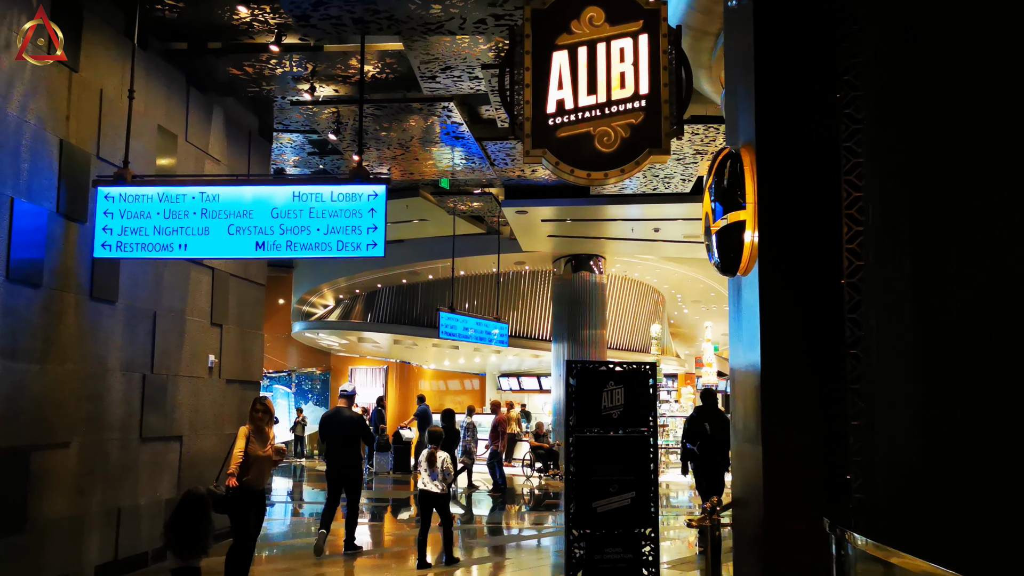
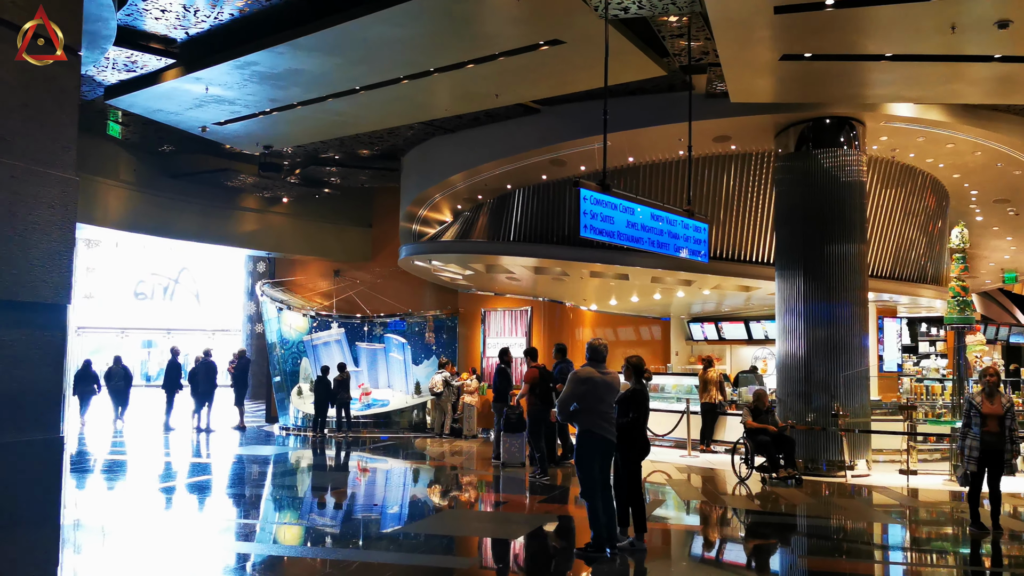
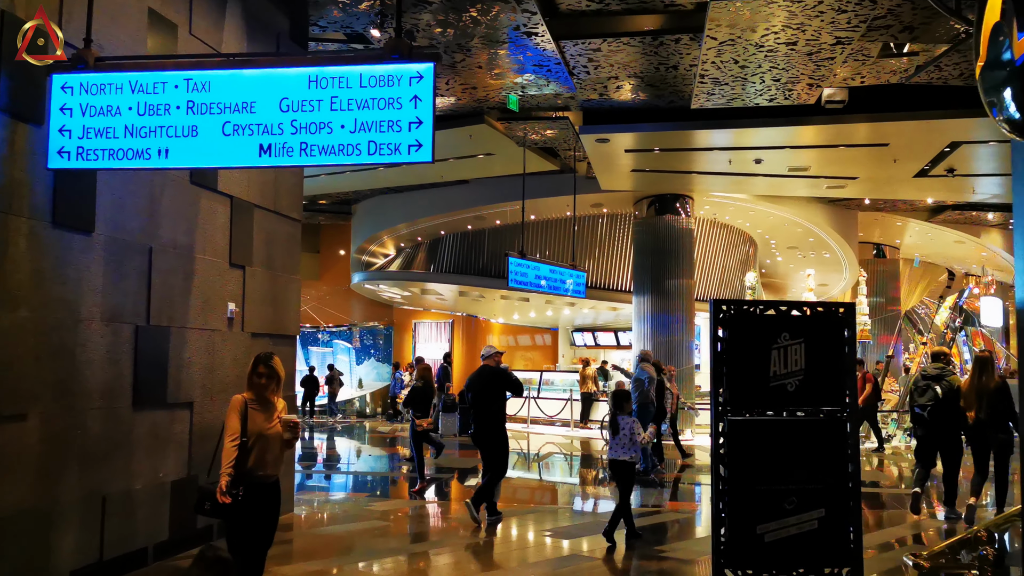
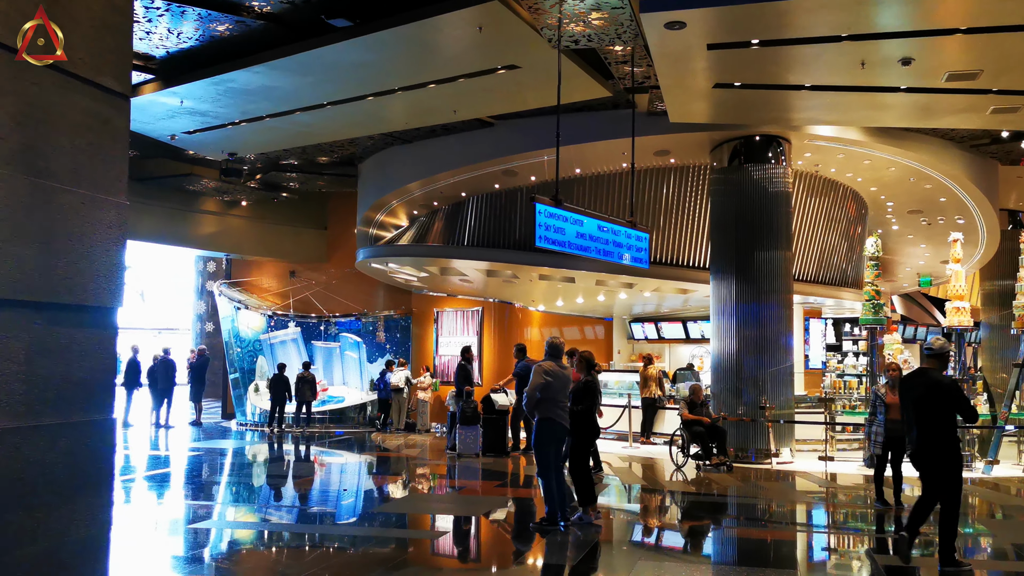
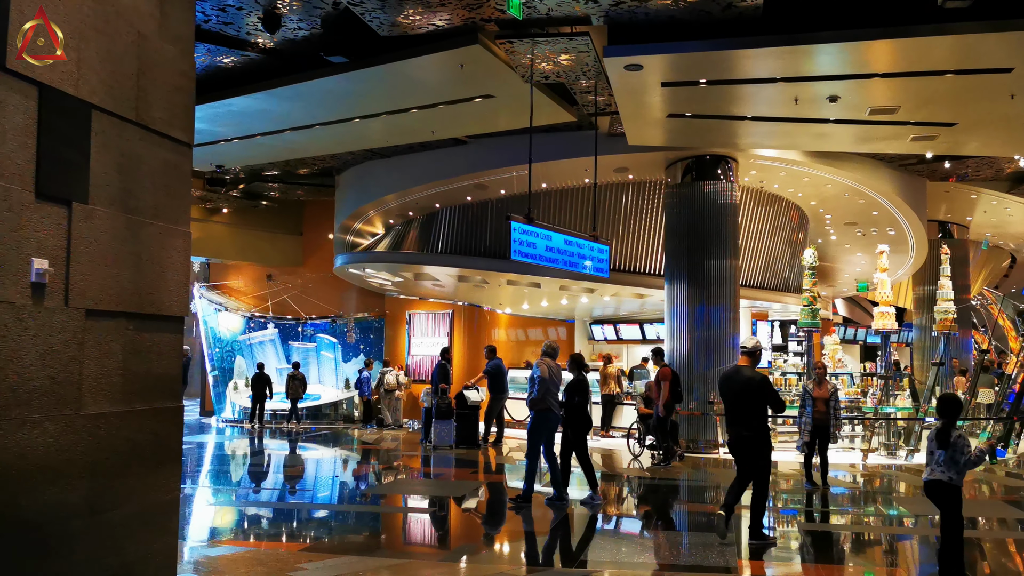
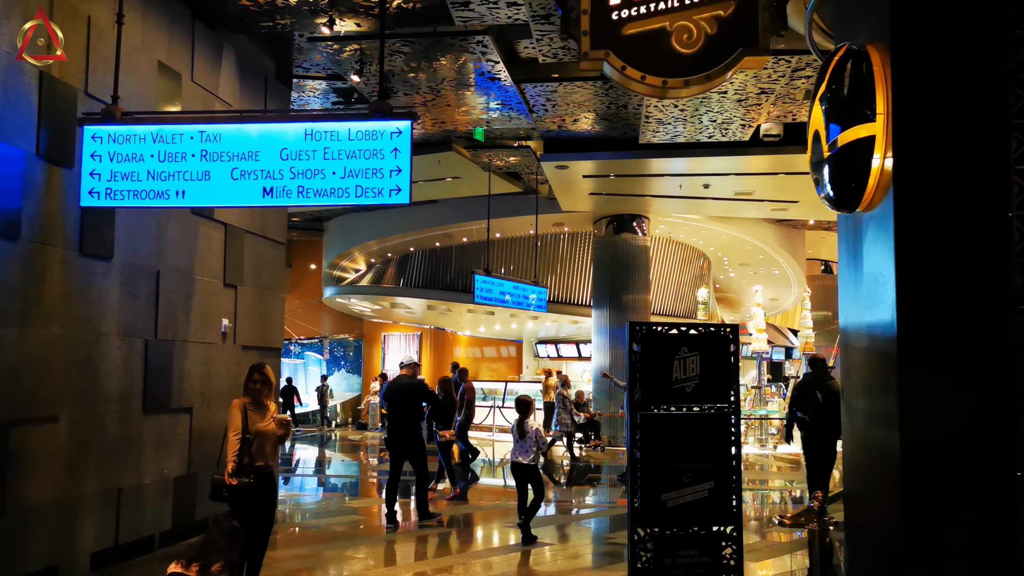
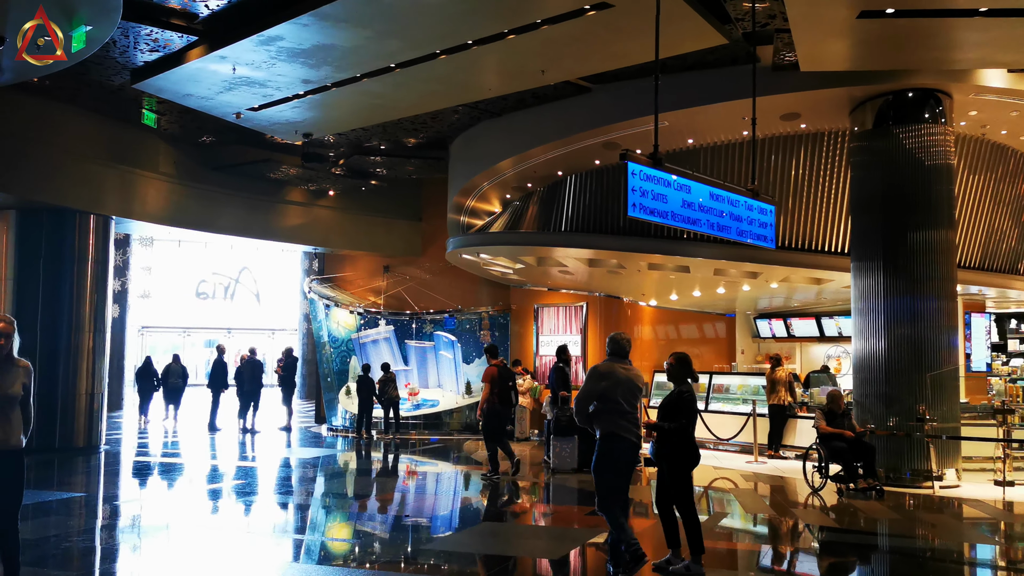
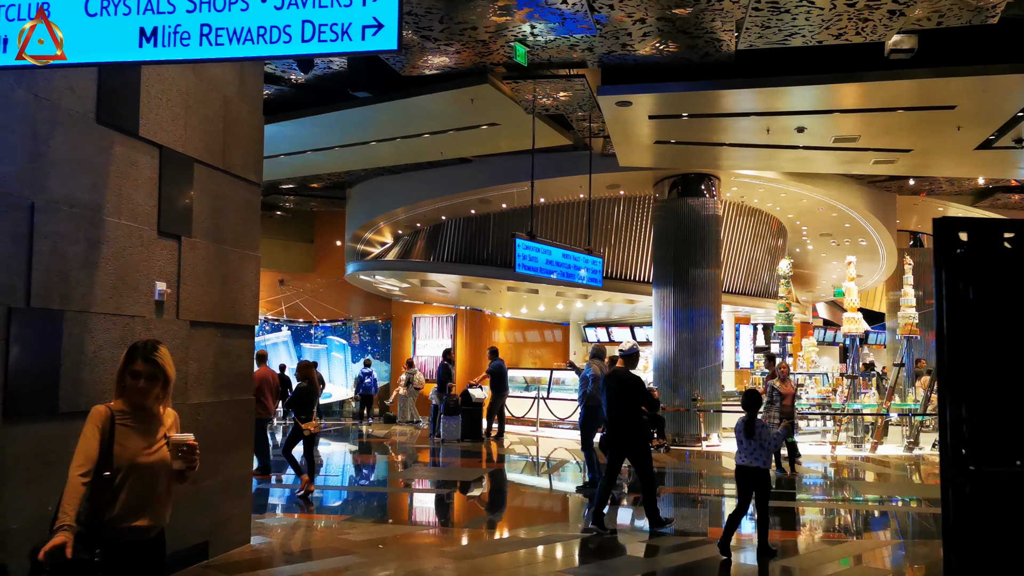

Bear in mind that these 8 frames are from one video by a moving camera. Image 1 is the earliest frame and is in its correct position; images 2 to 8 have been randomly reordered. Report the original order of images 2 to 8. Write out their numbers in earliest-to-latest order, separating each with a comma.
6, 3, 8, 5, 4, 2, 7
